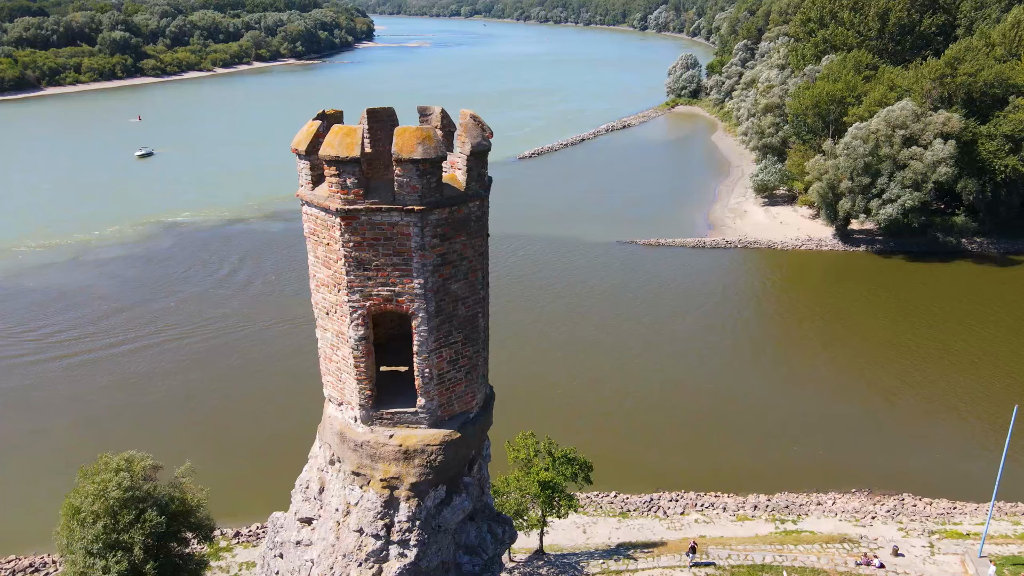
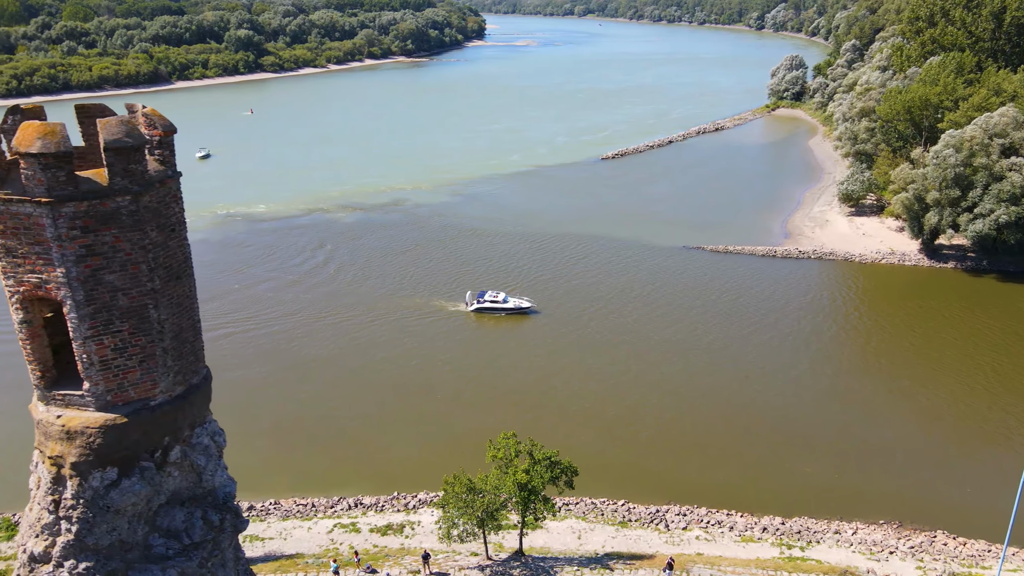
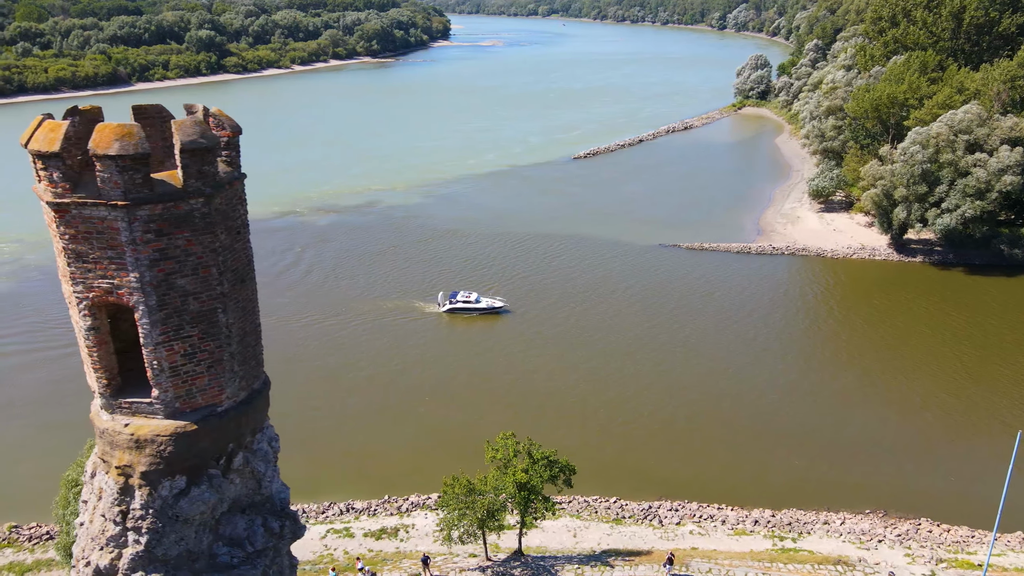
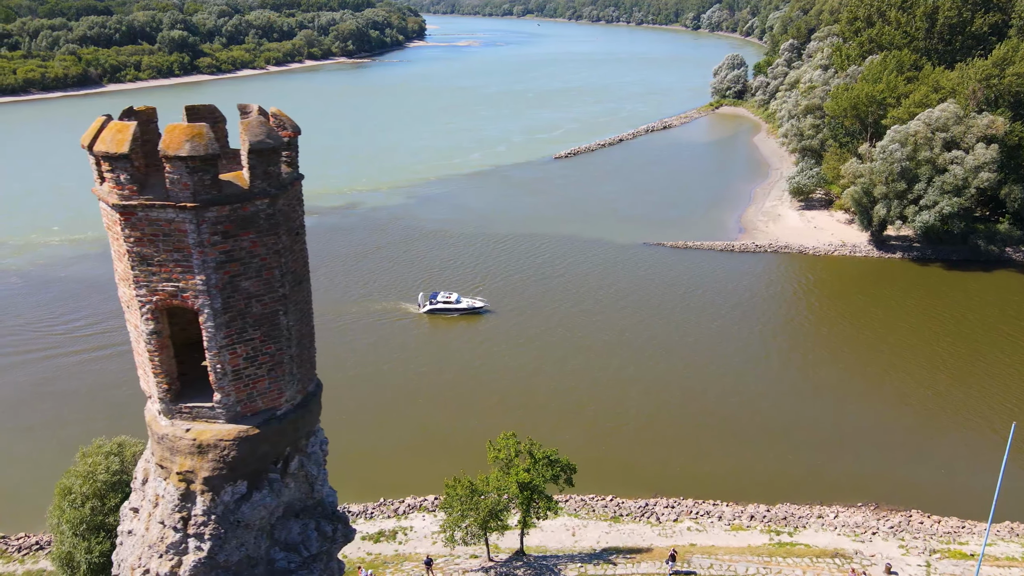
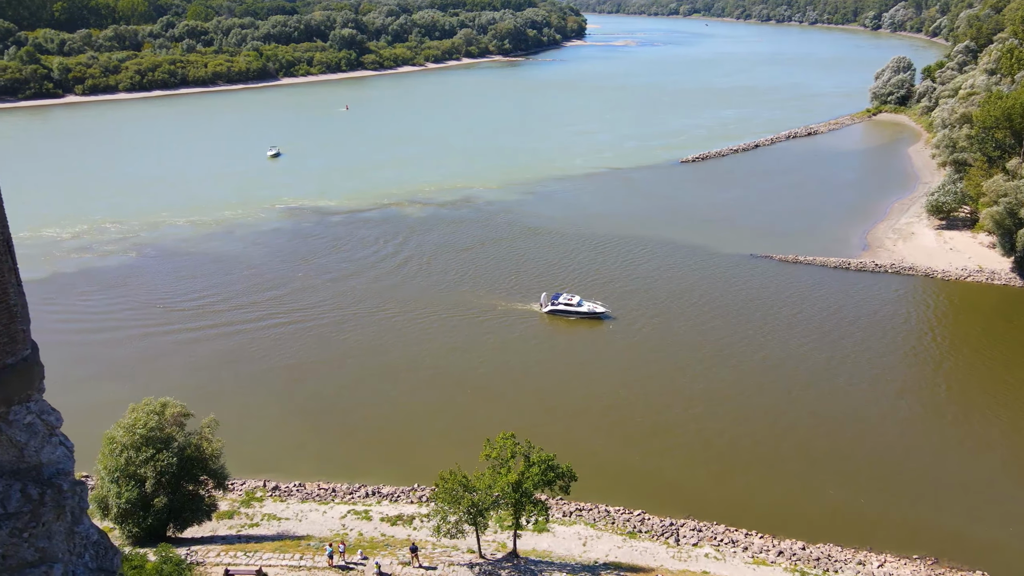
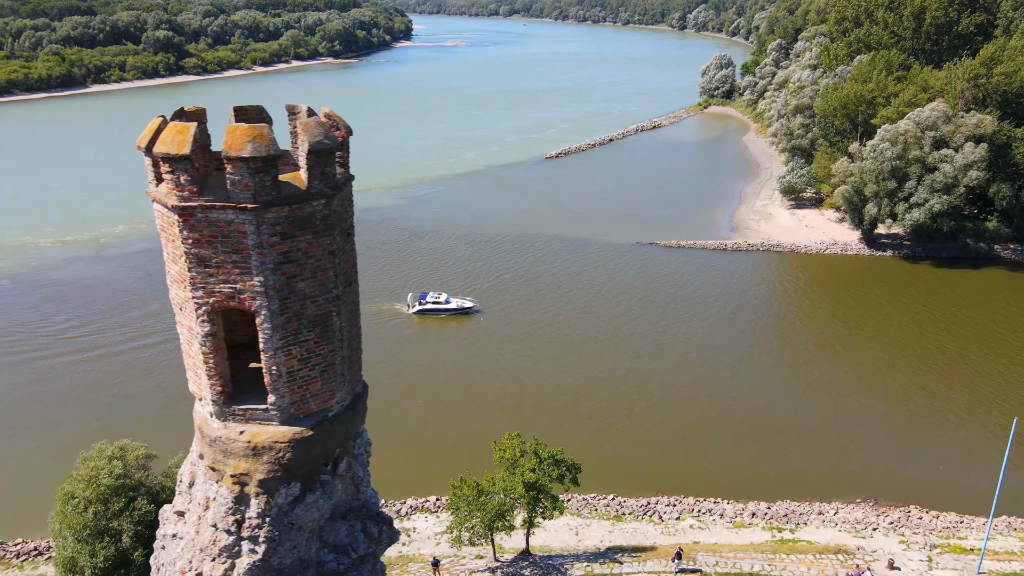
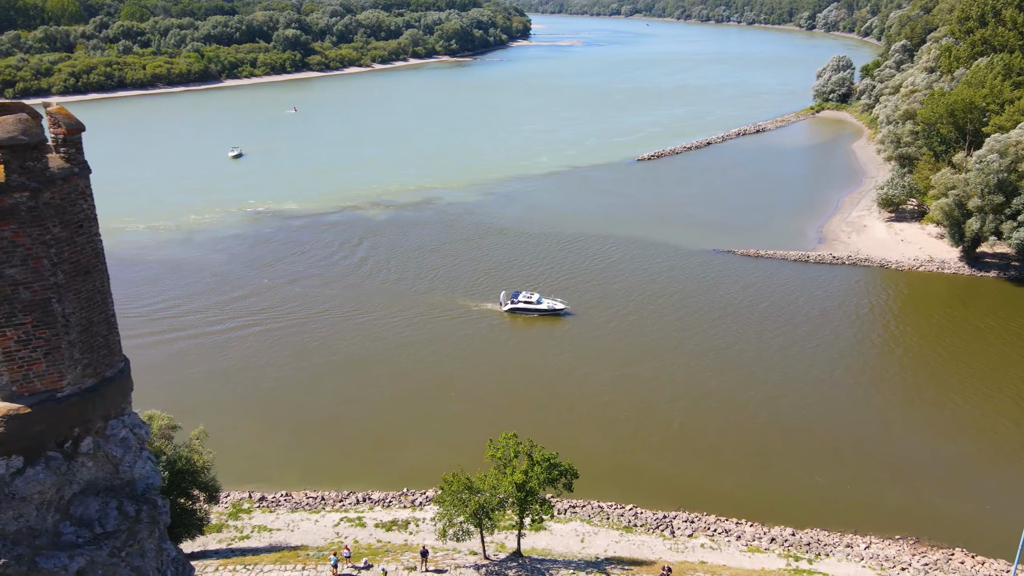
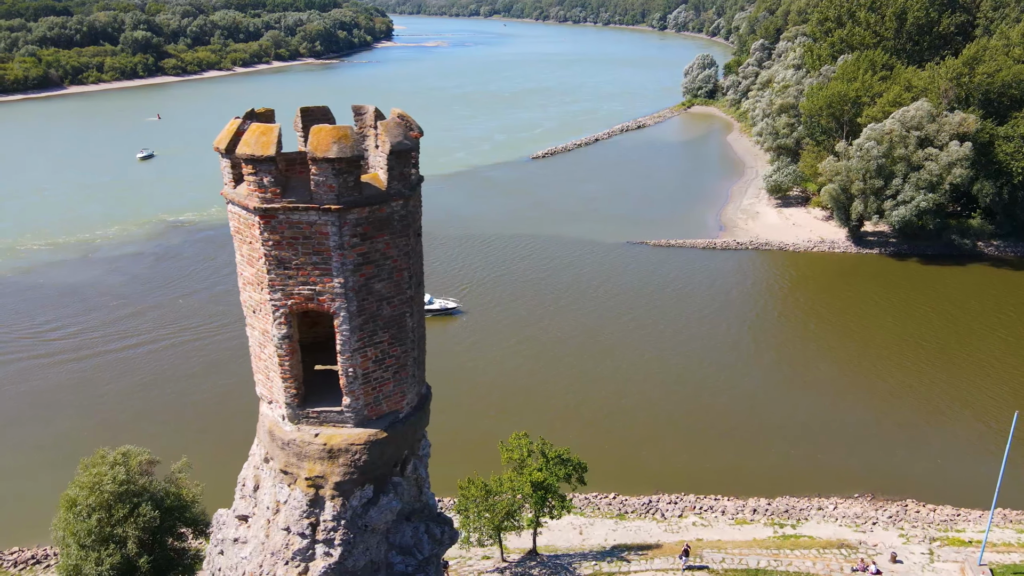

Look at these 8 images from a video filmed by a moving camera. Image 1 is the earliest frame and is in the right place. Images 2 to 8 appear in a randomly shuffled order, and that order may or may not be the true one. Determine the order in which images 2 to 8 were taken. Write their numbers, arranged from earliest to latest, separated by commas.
8, 6, 4, 3, 2, 7, 5
